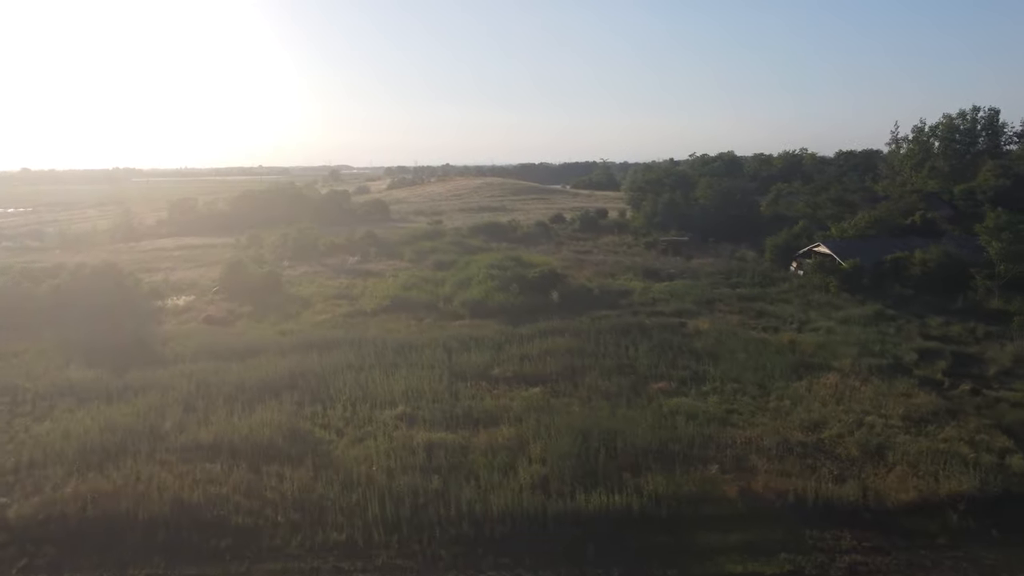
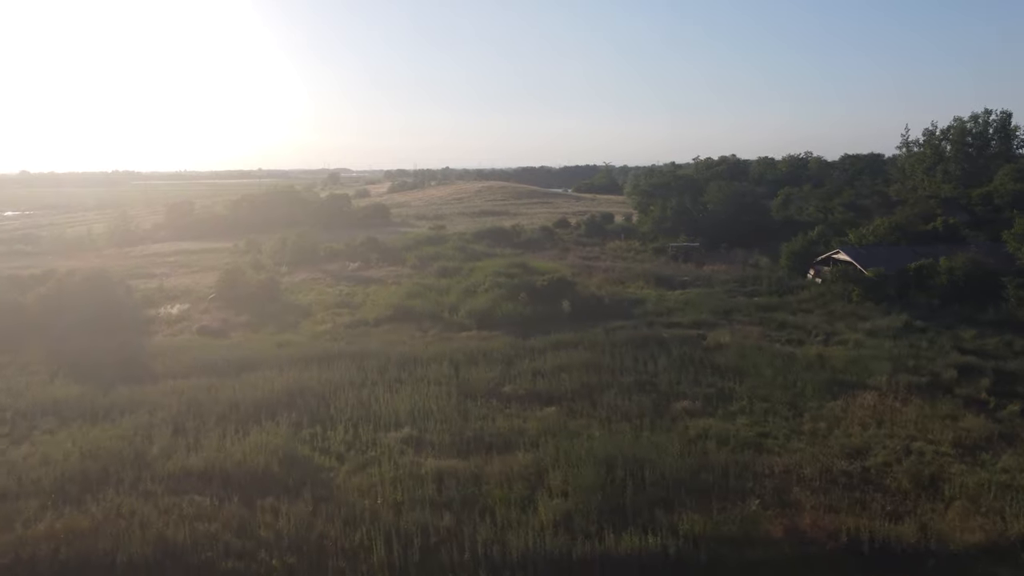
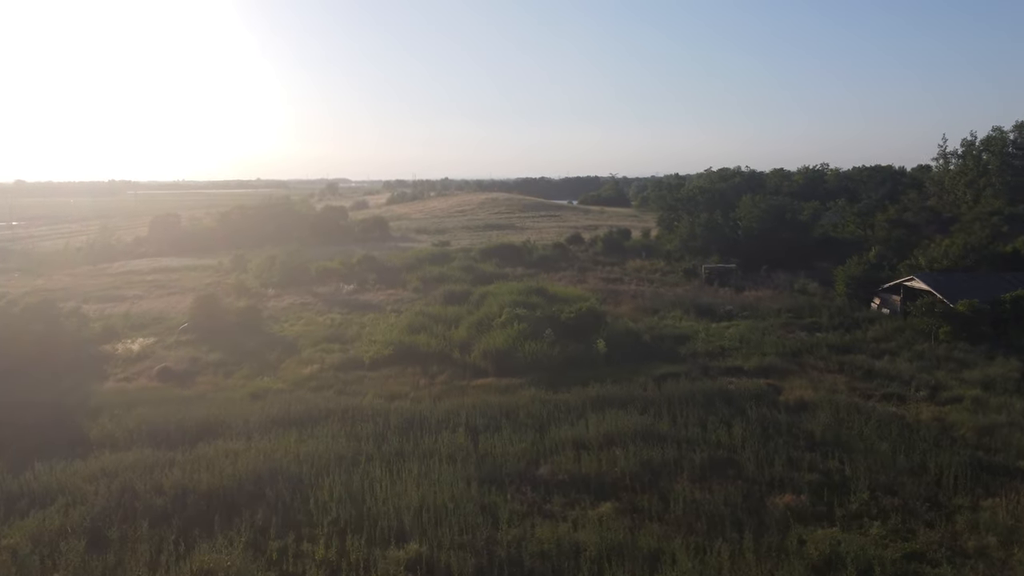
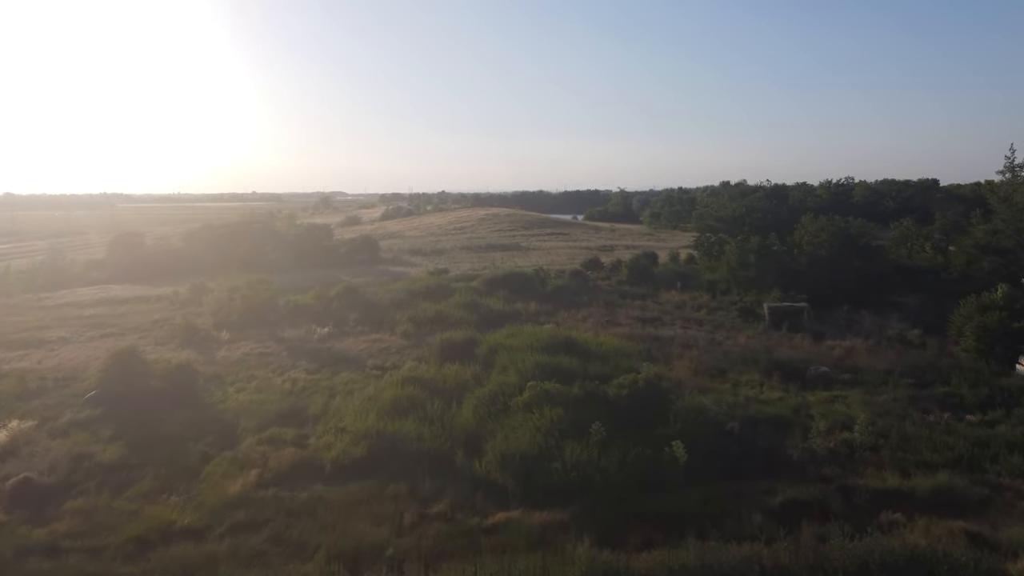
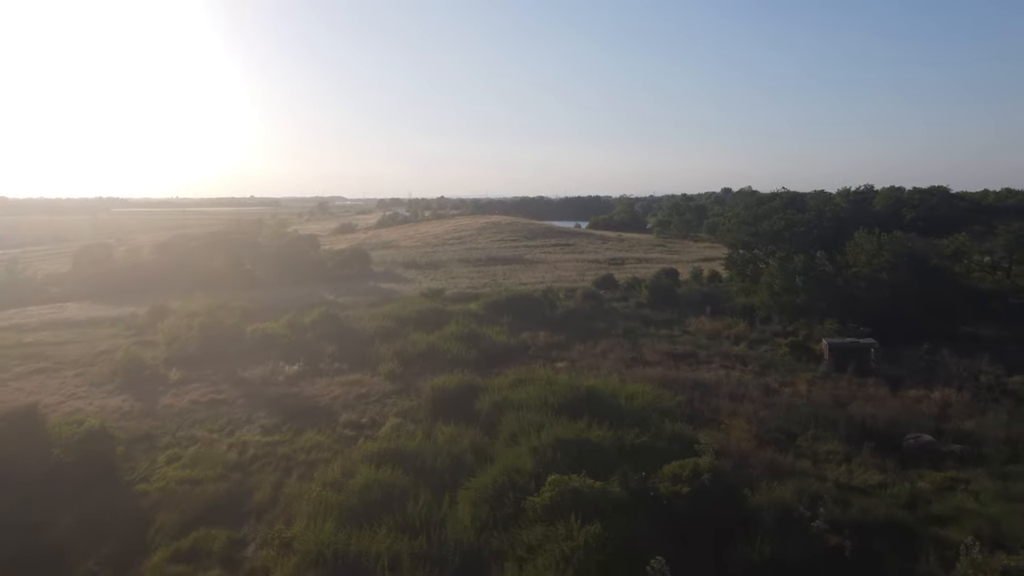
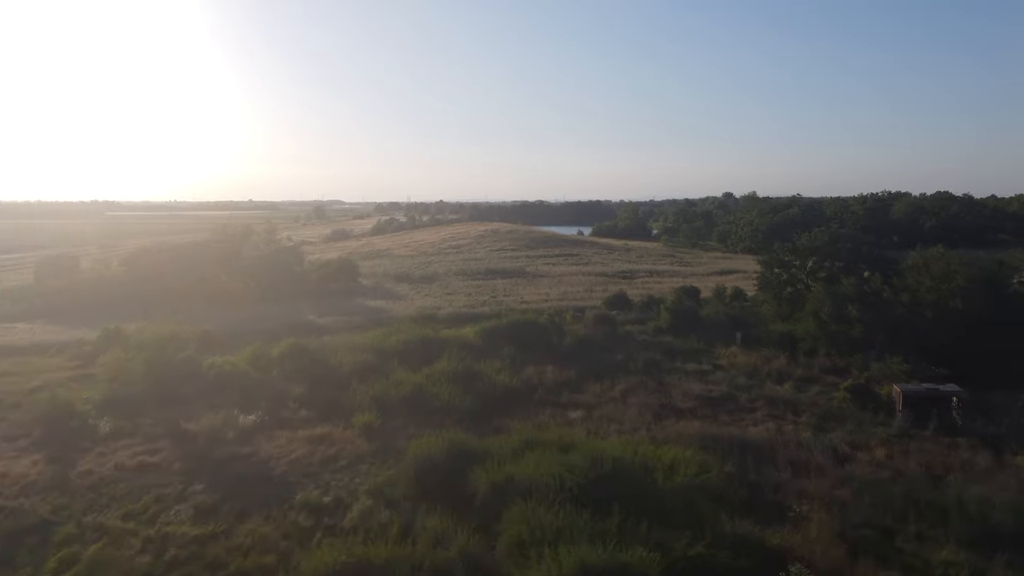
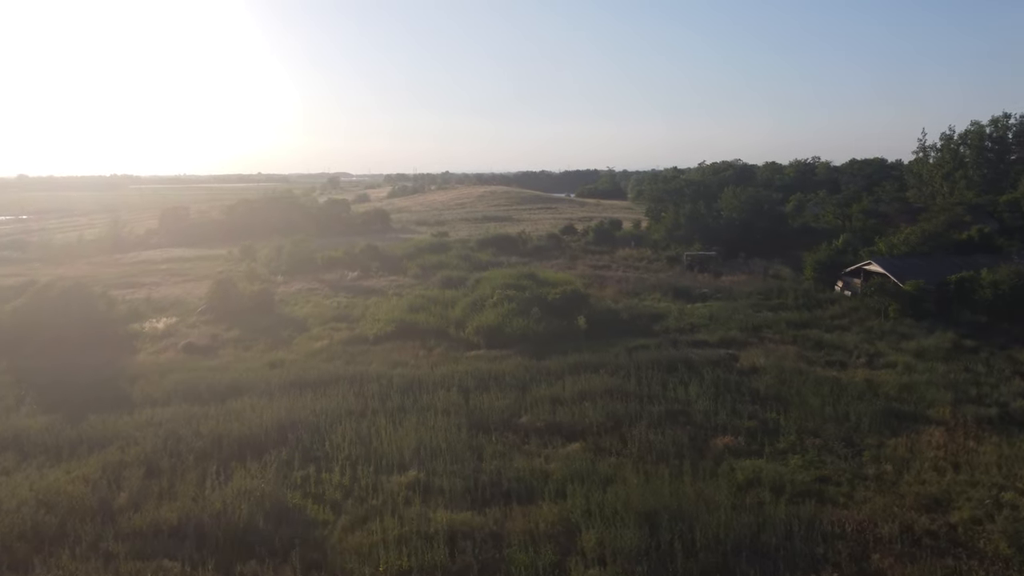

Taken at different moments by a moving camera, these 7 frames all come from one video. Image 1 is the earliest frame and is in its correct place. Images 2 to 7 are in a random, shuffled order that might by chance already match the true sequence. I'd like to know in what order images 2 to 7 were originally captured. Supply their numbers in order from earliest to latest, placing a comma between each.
2, 7, 3, 4, 5, 6
